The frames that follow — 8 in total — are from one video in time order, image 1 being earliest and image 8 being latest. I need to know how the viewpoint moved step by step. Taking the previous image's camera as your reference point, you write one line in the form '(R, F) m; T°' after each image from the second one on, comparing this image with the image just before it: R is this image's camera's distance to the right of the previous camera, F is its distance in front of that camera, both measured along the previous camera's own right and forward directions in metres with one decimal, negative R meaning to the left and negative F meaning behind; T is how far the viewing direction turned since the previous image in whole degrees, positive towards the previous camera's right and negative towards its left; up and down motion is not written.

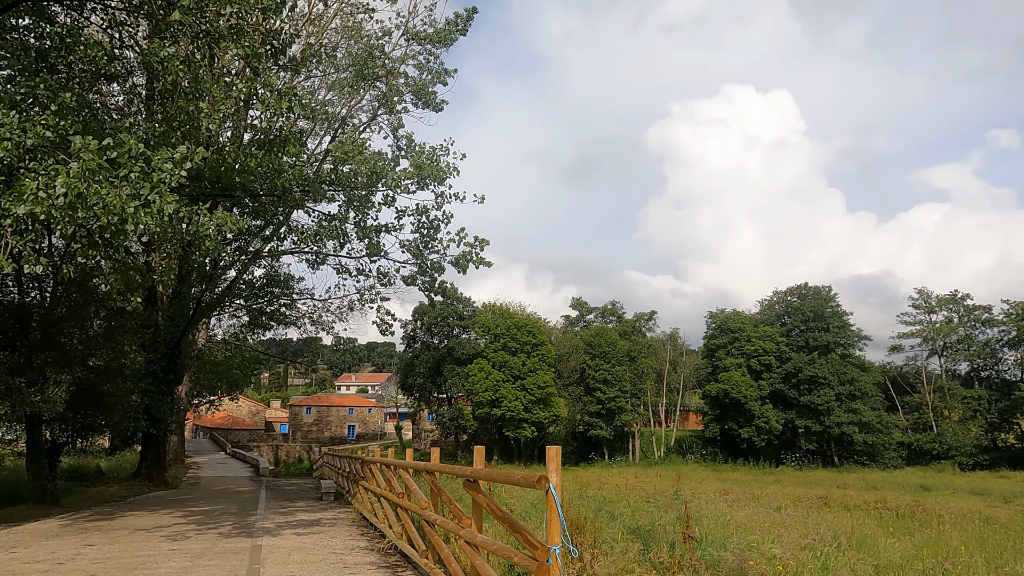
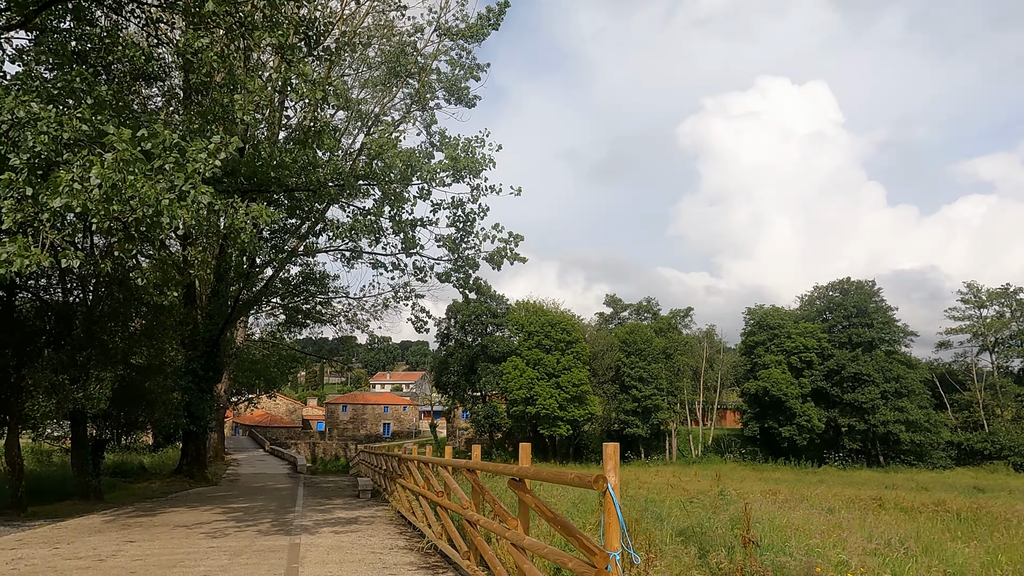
(-0.1, +0.2) m; -3°
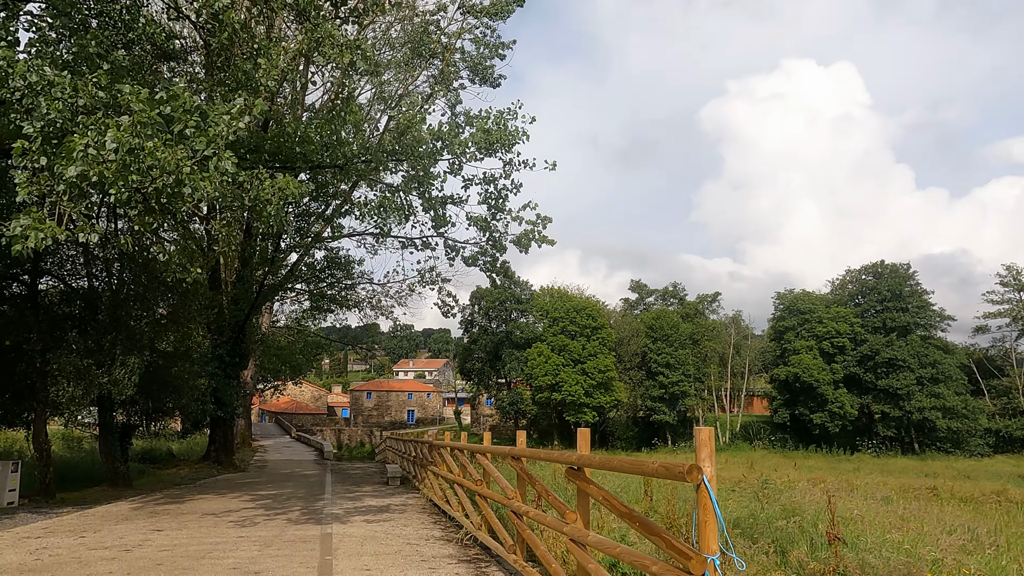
(-0.2, +0.4) m; -2°
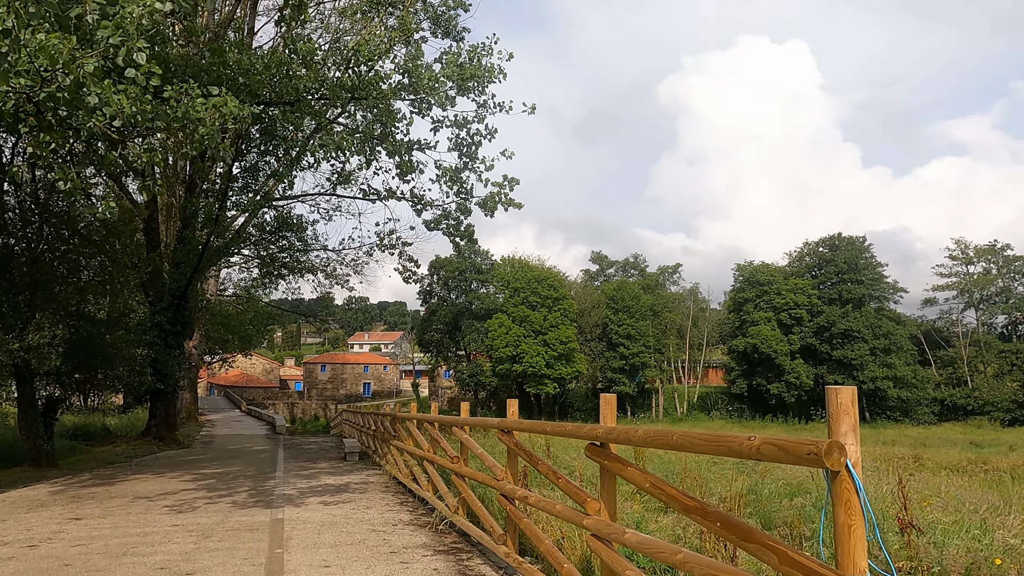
(-0.2, +0.9) m; +4°
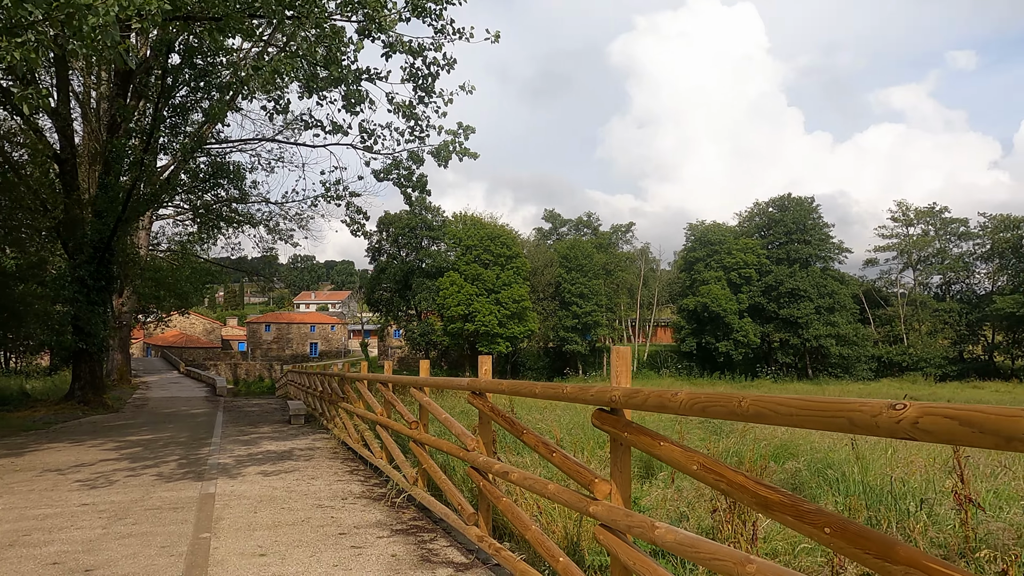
(-0.1, +0.7) m; +4°
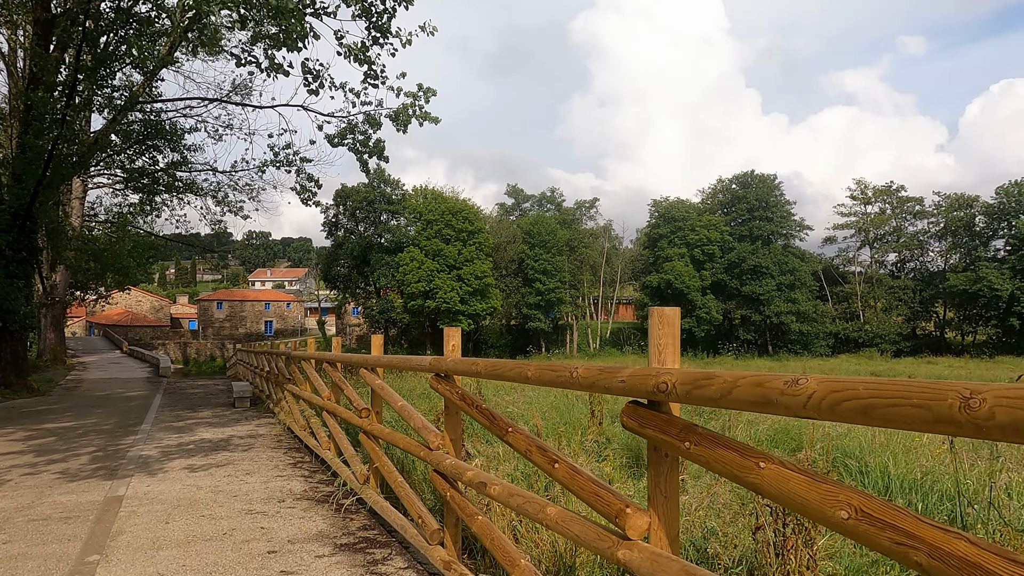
(-0.1, +0.8) m; +3°
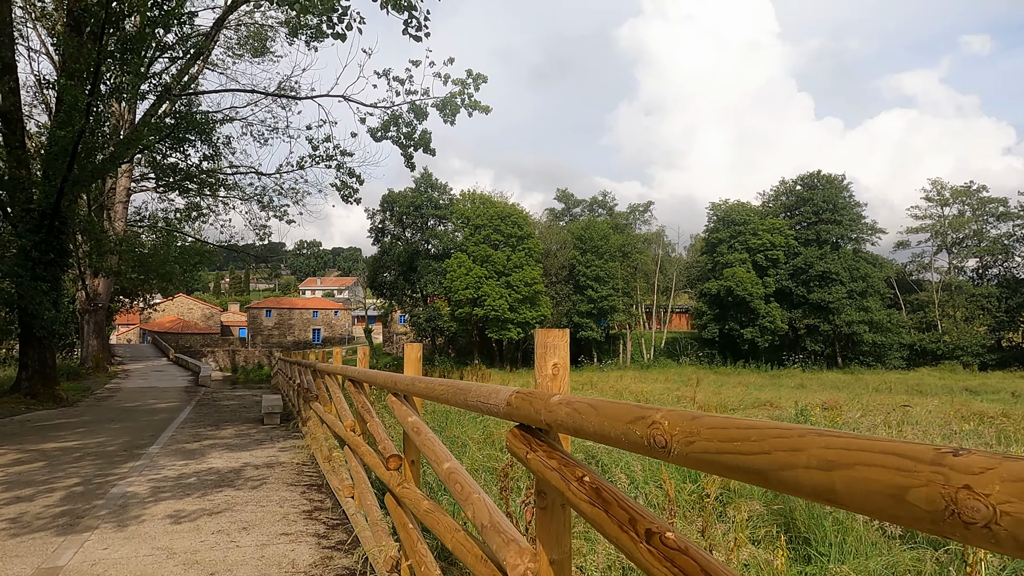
(-0.2, +1.5) m; -4°
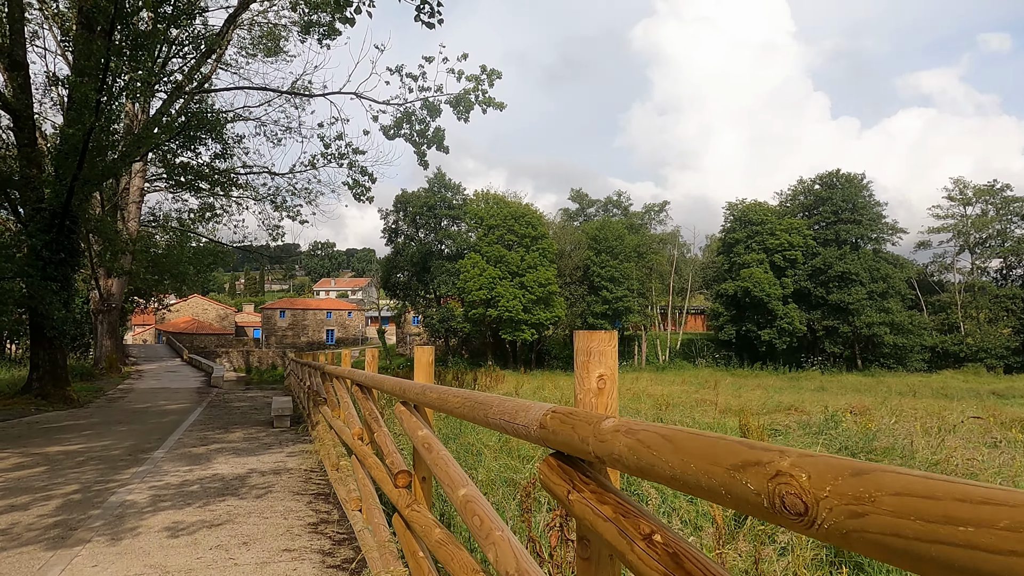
(0.0, +0.3) m; -1°
